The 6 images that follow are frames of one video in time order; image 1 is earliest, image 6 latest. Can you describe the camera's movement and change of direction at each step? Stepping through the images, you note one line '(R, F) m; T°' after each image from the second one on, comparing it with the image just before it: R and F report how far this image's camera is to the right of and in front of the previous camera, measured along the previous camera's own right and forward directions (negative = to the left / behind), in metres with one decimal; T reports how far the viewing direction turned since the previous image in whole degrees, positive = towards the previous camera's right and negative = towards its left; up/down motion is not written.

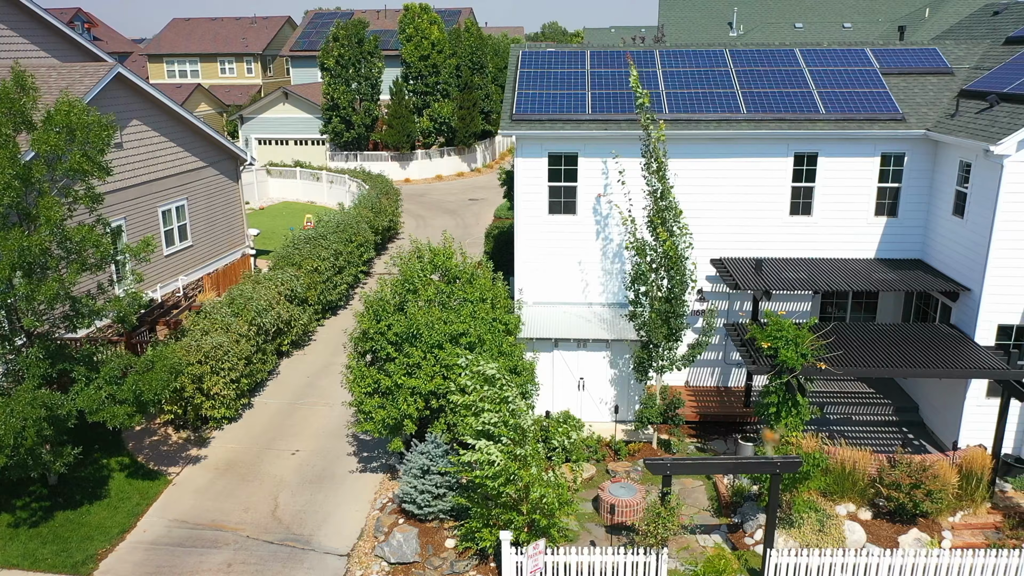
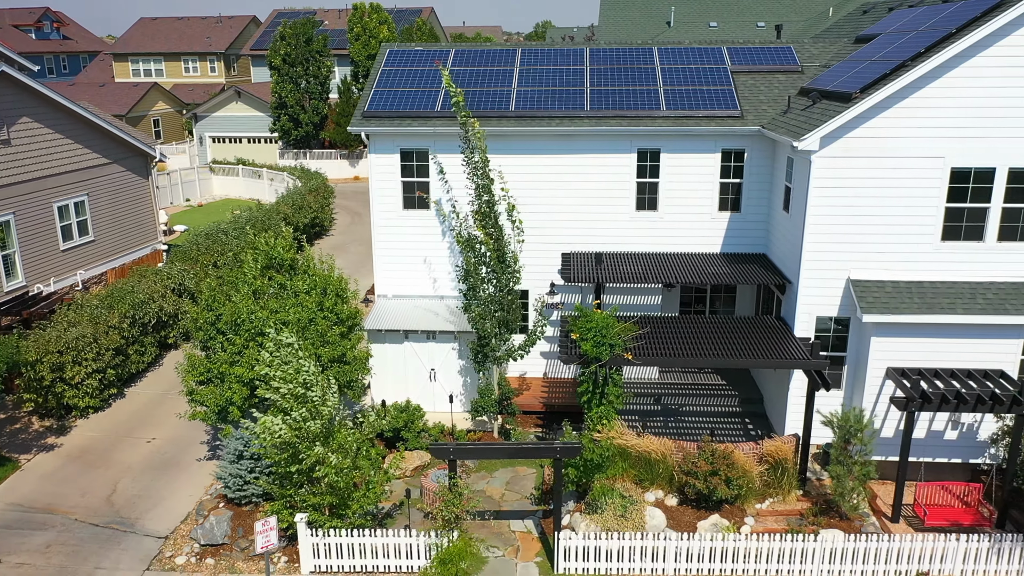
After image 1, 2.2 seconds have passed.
(+3.0, -0.4) m; -1°
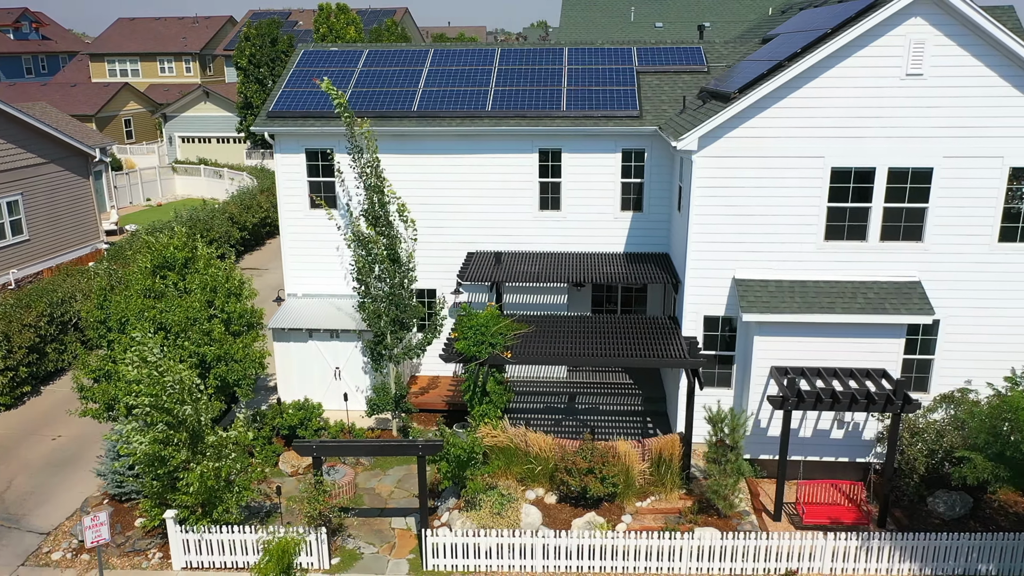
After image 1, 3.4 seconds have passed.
(+2.0, -0.1) m; 0°
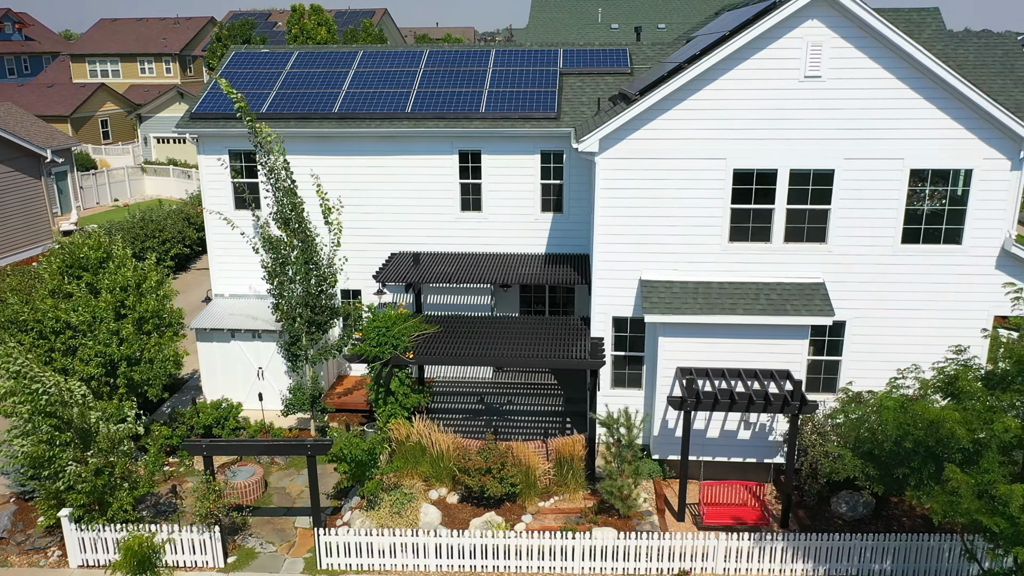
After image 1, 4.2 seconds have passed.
(+1.6, -0.1) m; 0°
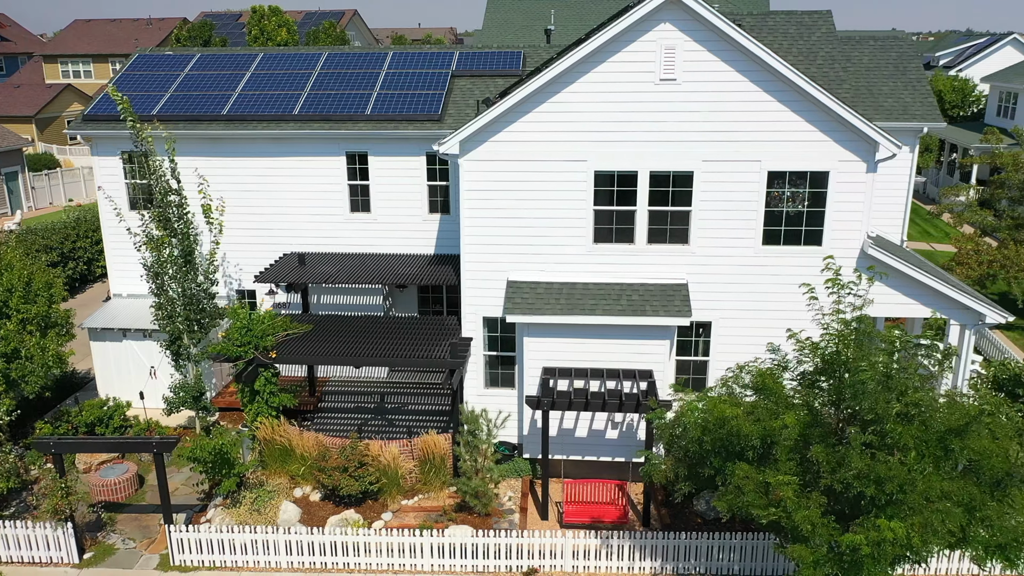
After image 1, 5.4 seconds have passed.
(+2.3, -0.1) m; 0°
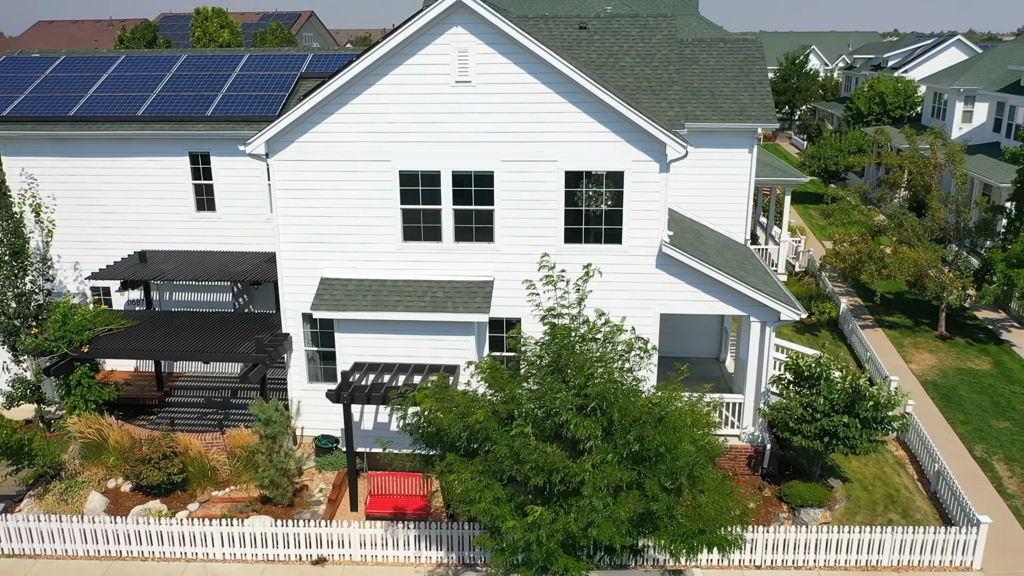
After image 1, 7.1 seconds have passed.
(+3.3, -0.3) m; 0°
